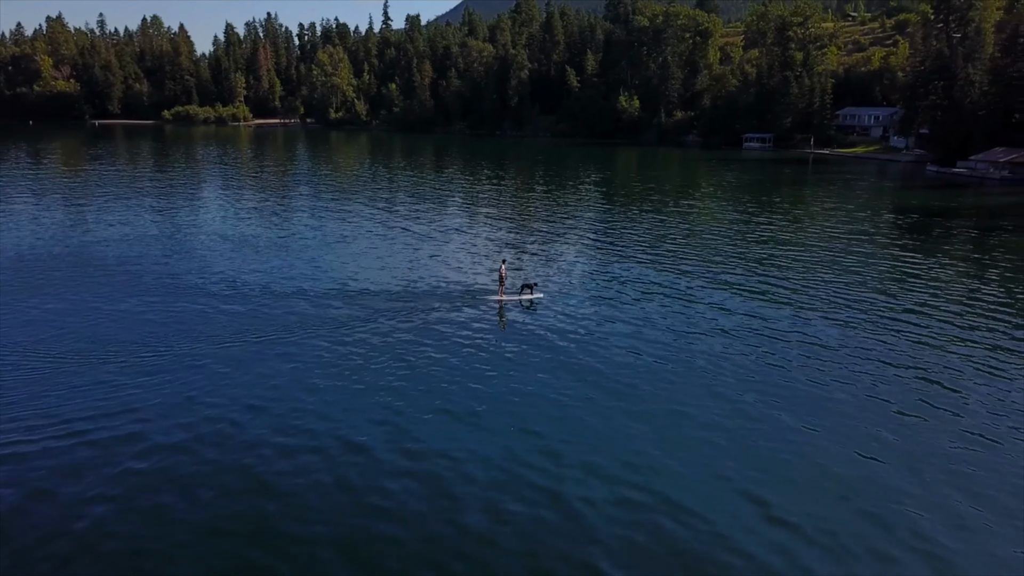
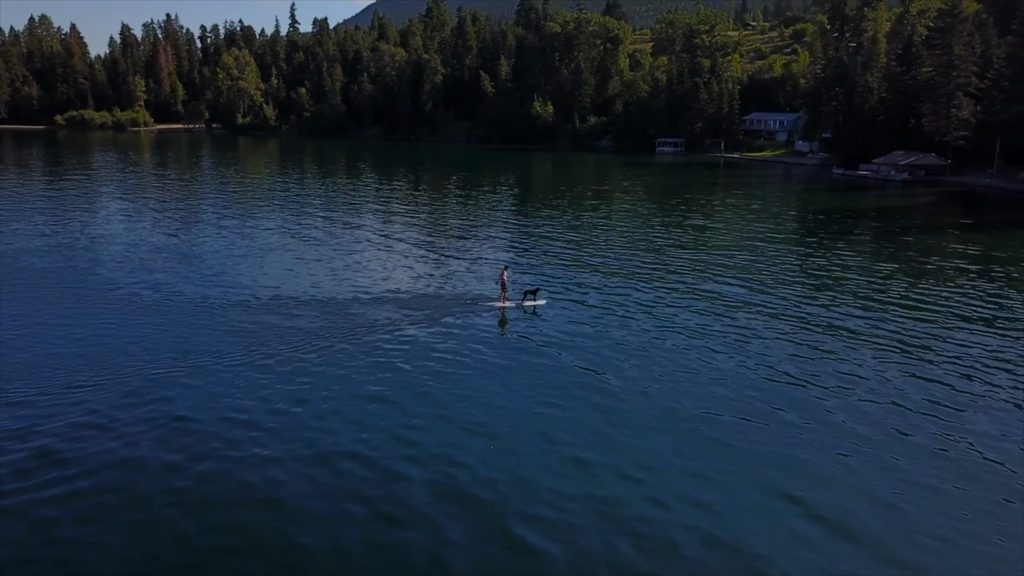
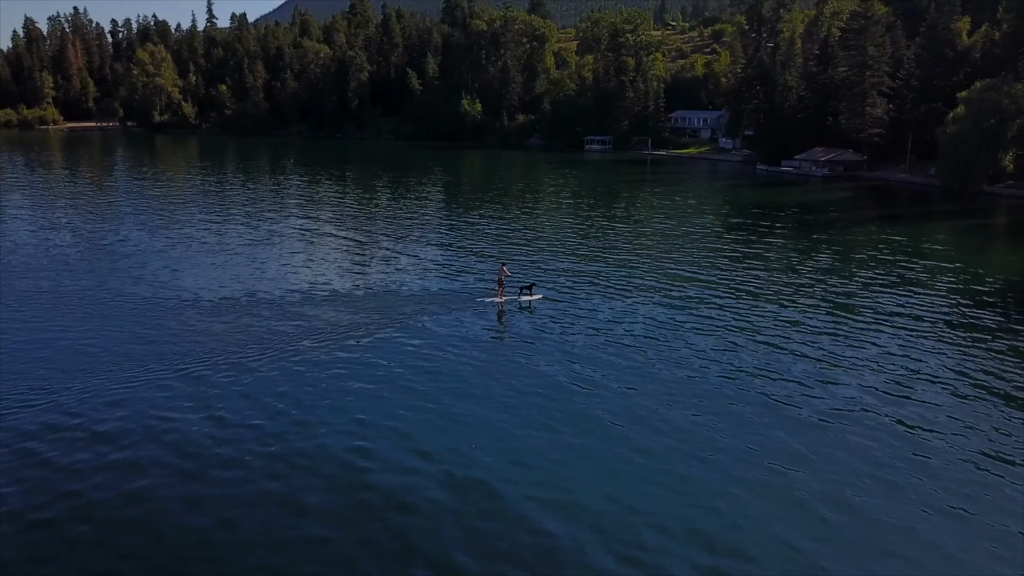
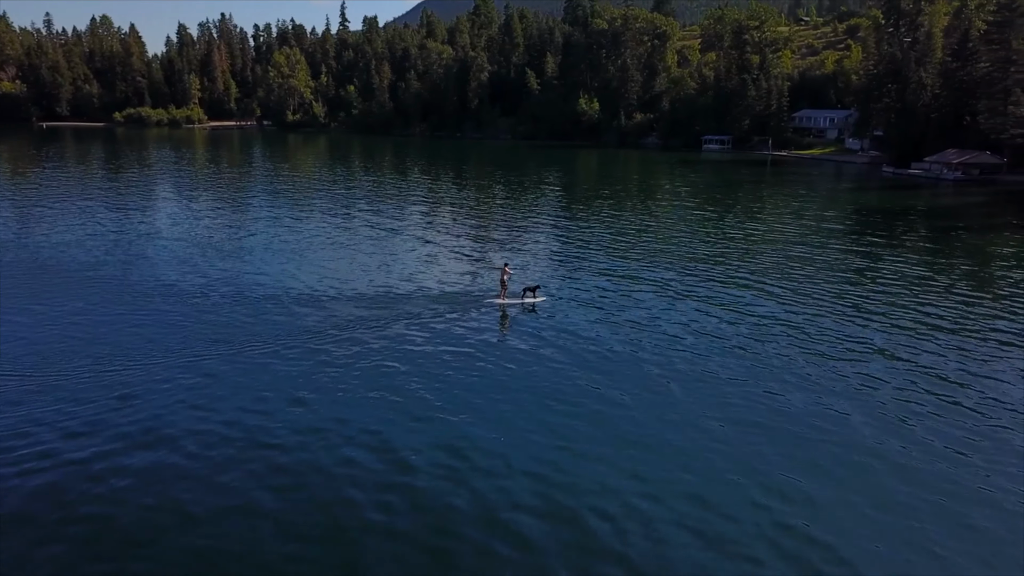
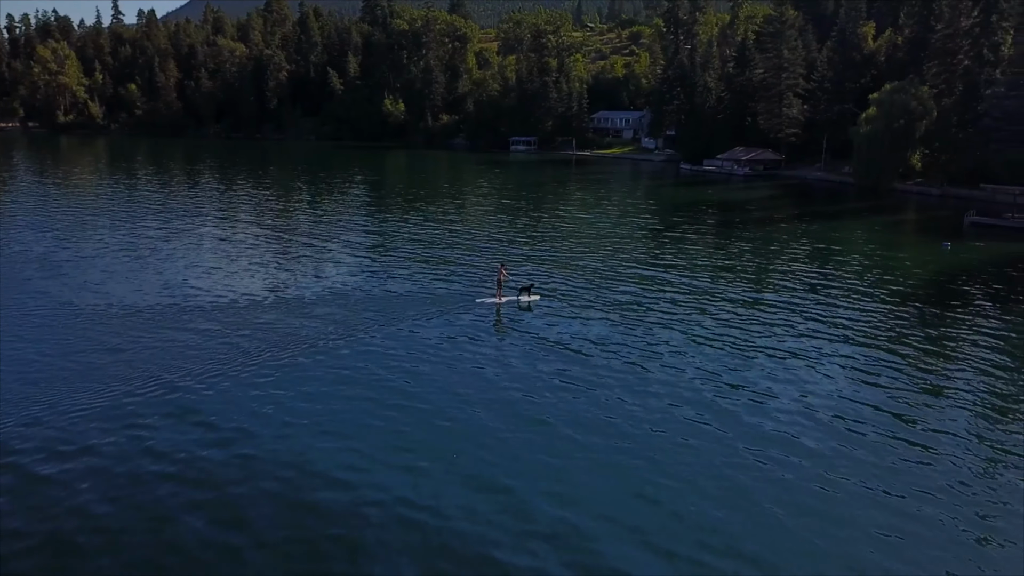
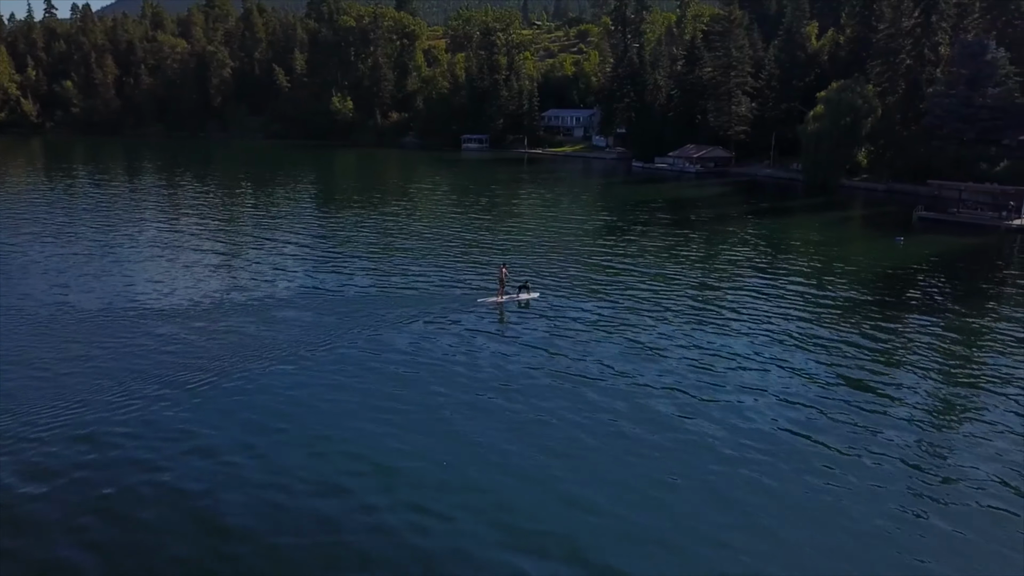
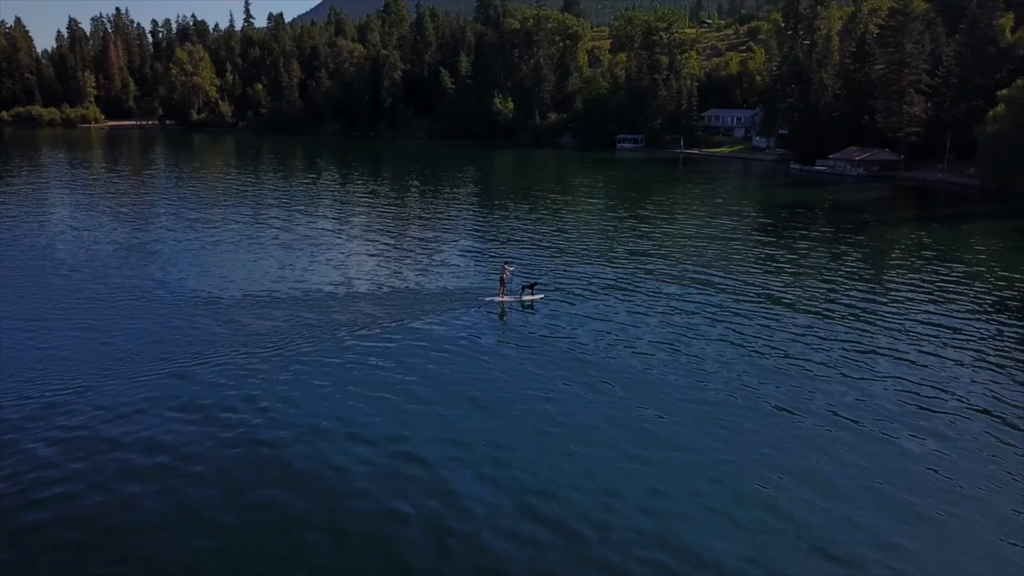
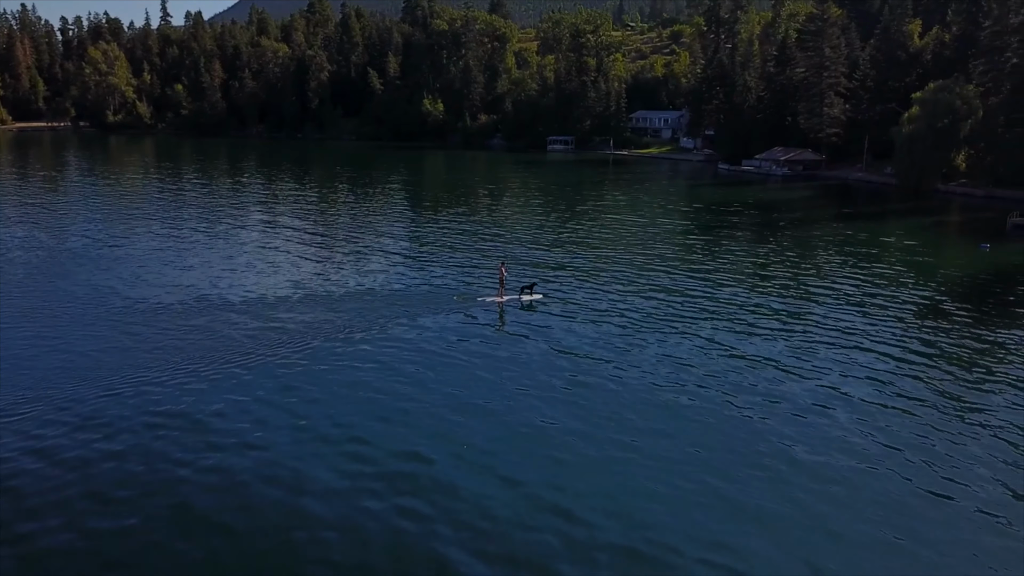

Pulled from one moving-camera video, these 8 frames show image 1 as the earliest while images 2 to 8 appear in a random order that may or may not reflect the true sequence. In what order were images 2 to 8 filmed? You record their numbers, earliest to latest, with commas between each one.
4, 2, 7, 3, 8, 5, 6
